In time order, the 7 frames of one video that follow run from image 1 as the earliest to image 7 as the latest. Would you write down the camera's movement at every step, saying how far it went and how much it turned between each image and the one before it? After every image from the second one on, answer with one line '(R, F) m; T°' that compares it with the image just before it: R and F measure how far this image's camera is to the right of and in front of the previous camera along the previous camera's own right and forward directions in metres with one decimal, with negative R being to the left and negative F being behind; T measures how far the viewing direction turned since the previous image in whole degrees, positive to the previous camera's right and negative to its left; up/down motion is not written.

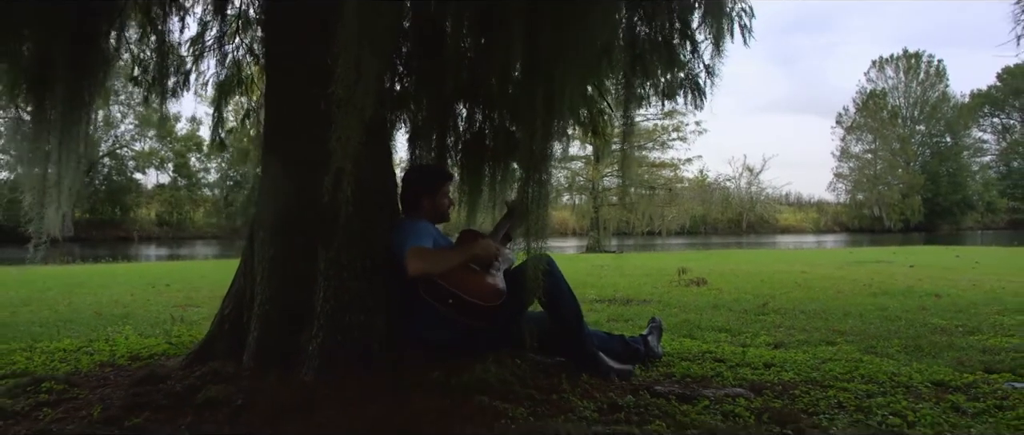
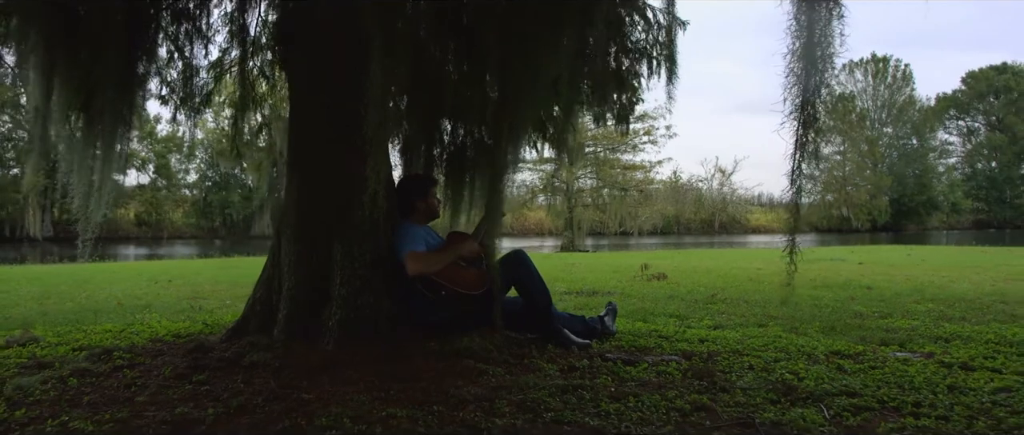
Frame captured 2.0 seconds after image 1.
(0.0, -0.7) m; +2°
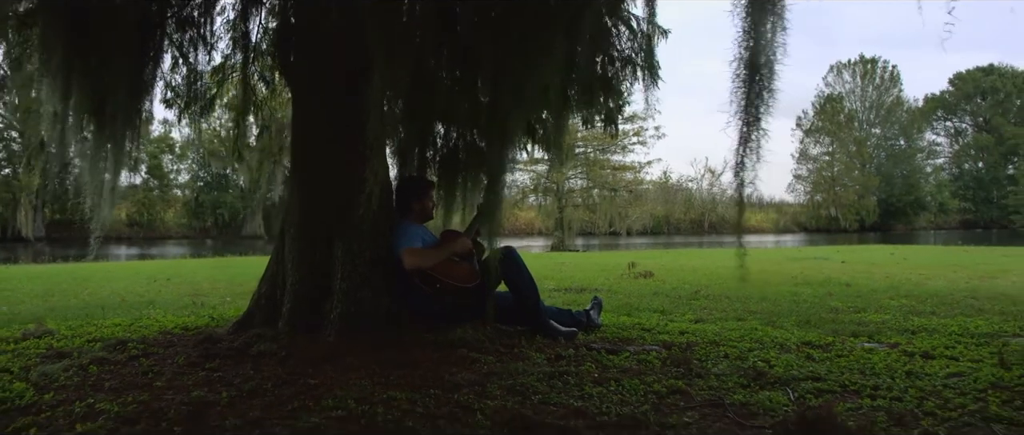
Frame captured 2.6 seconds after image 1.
(0.0, -0.2) m; +1°
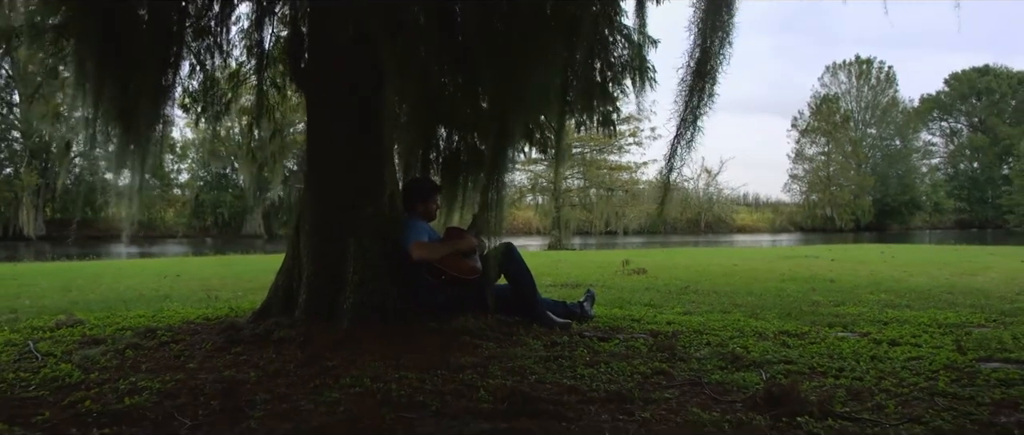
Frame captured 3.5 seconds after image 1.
(0.0, -0.3) m; 0°
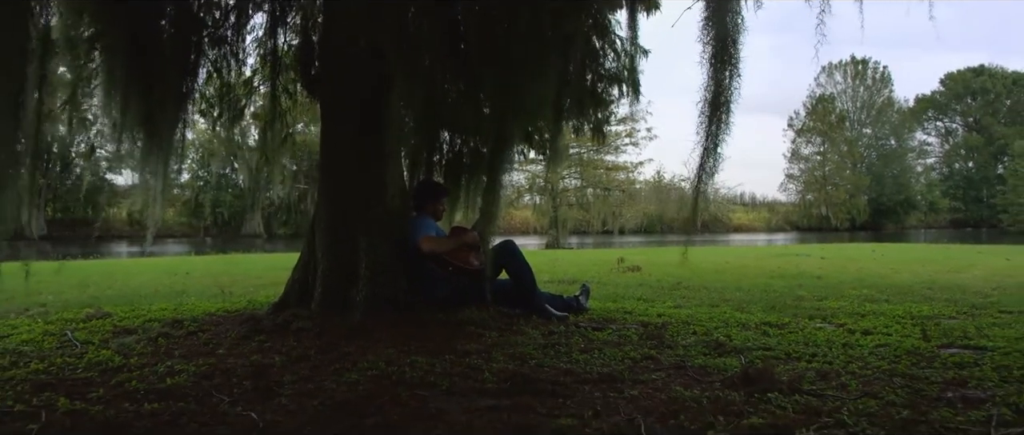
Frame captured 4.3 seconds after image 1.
(0.0, -0.3) m; 0°
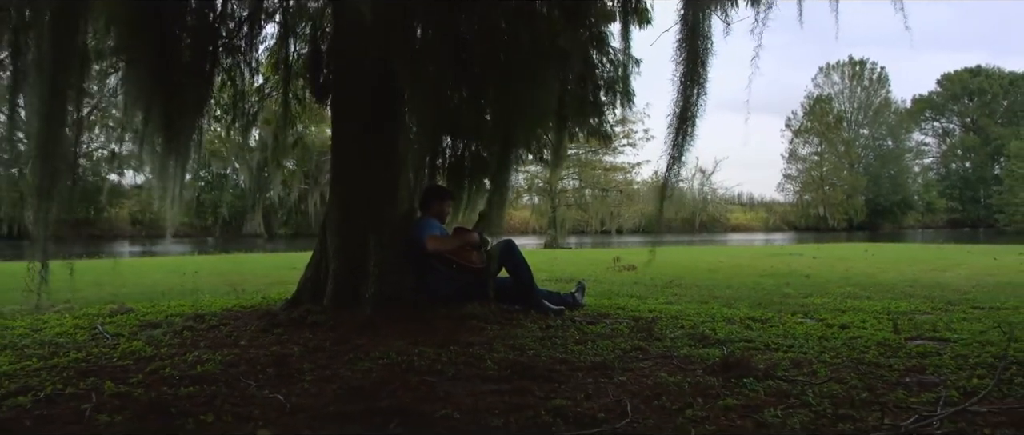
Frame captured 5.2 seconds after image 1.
(0.0, -0.3) m; 0°
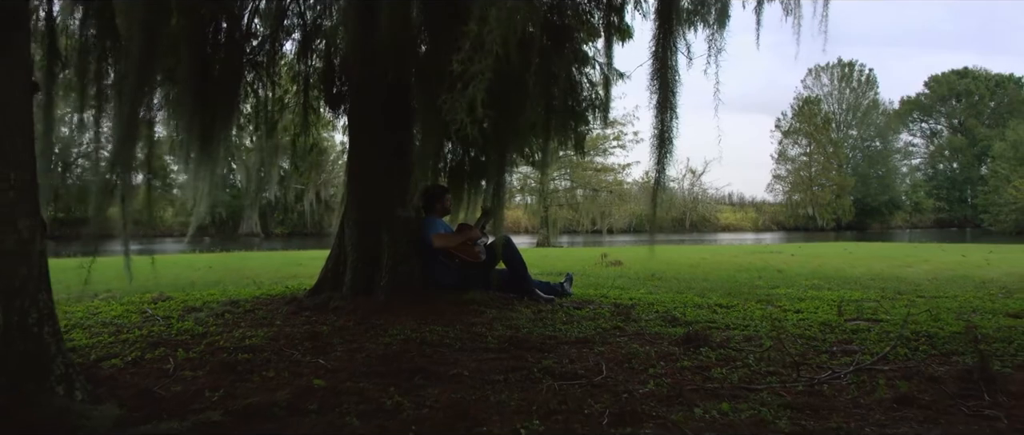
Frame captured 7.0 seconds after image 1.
(0.0, -0.6) m; +1°
